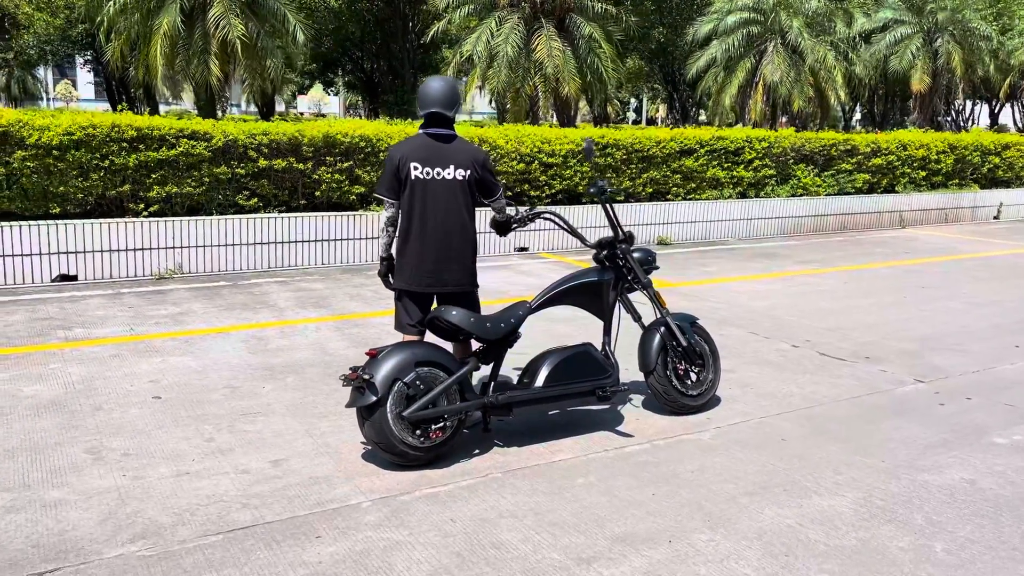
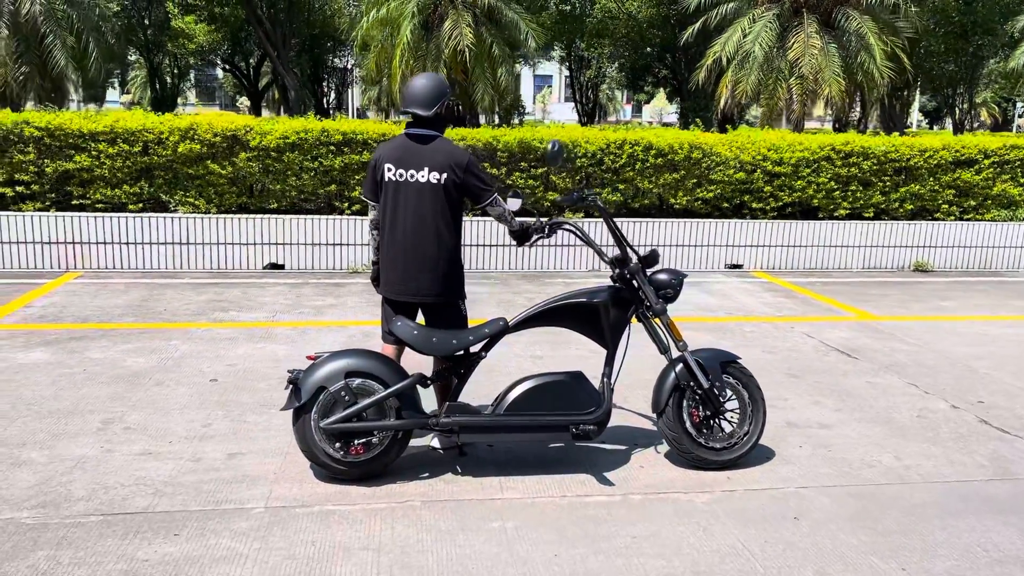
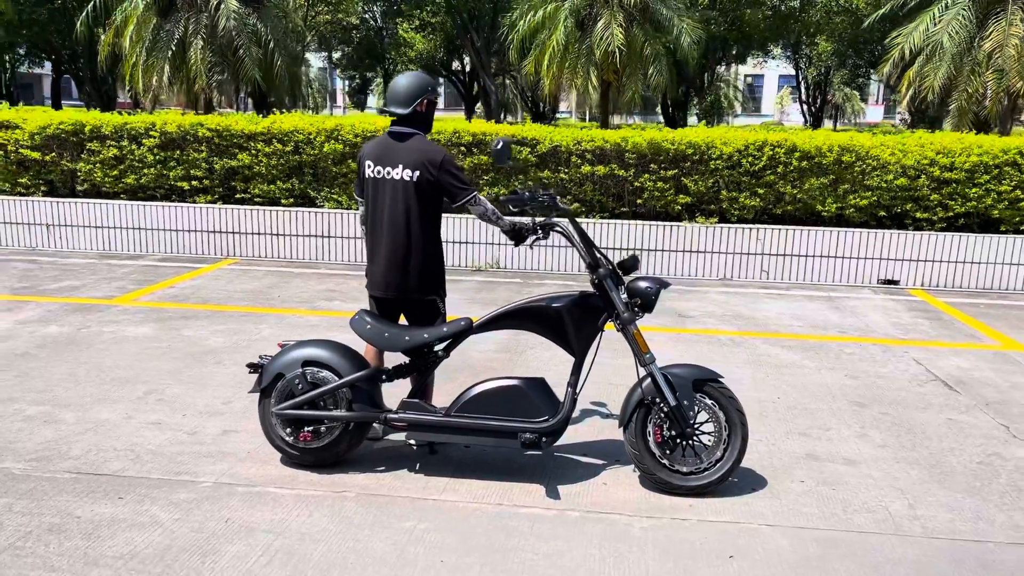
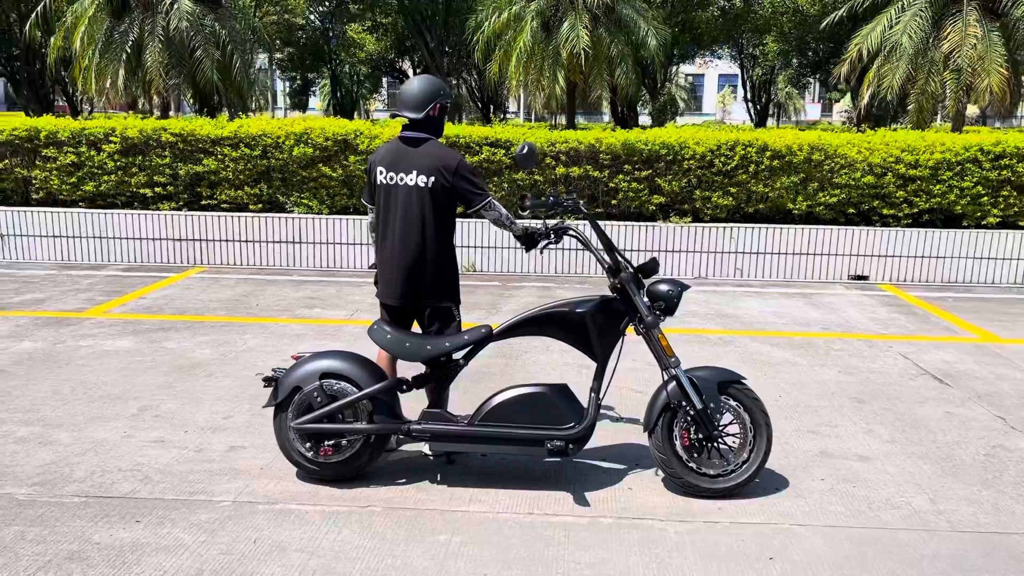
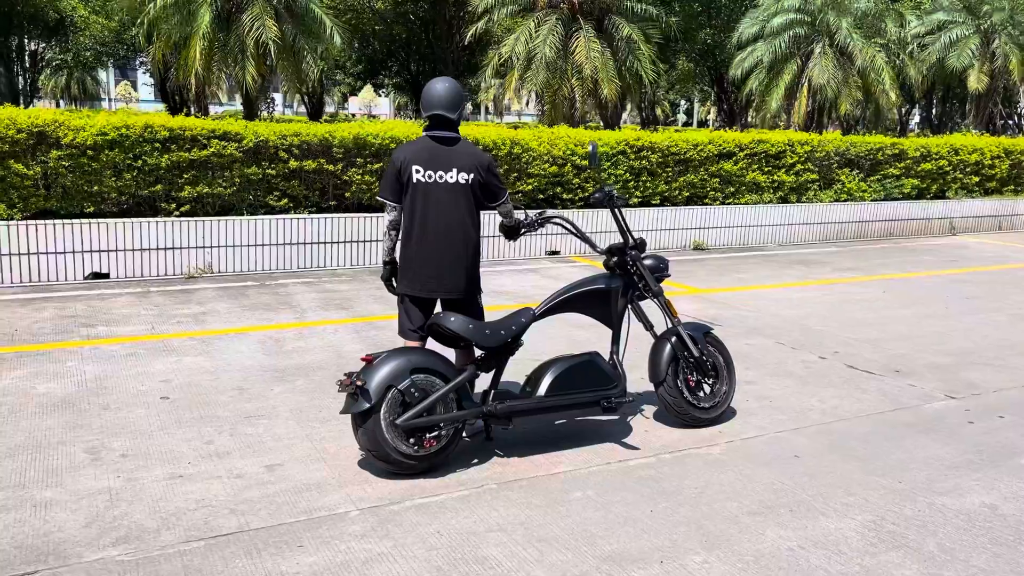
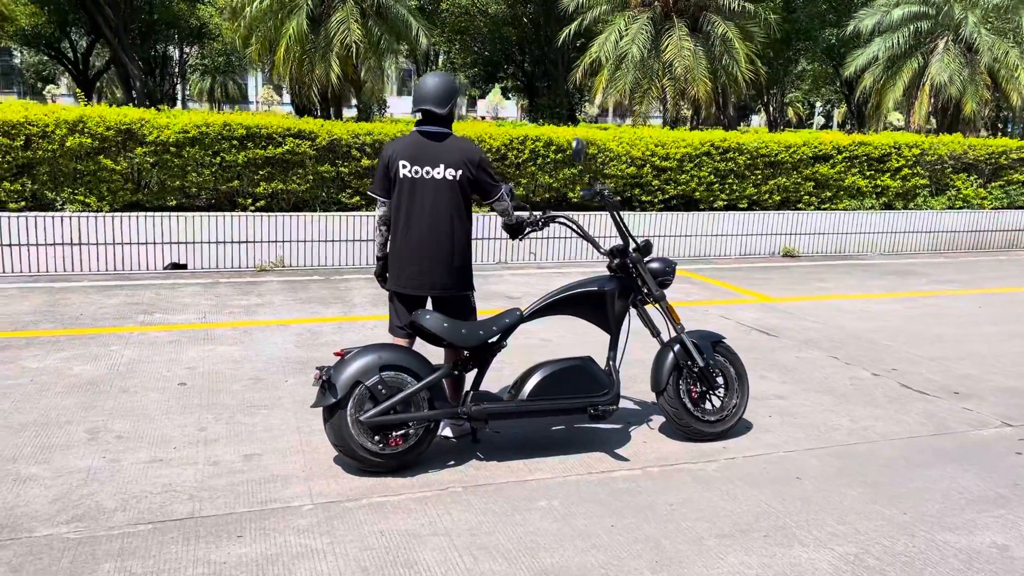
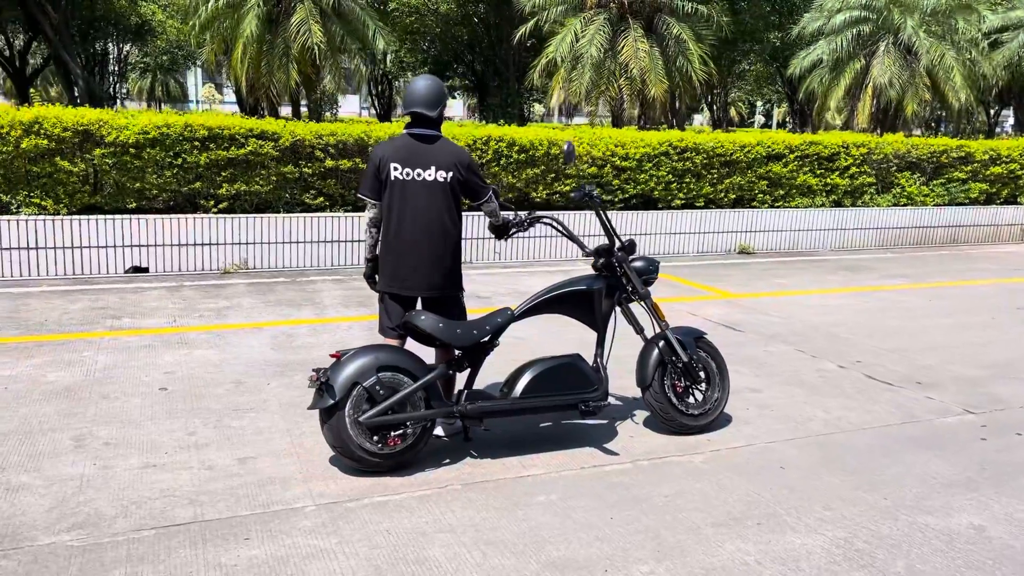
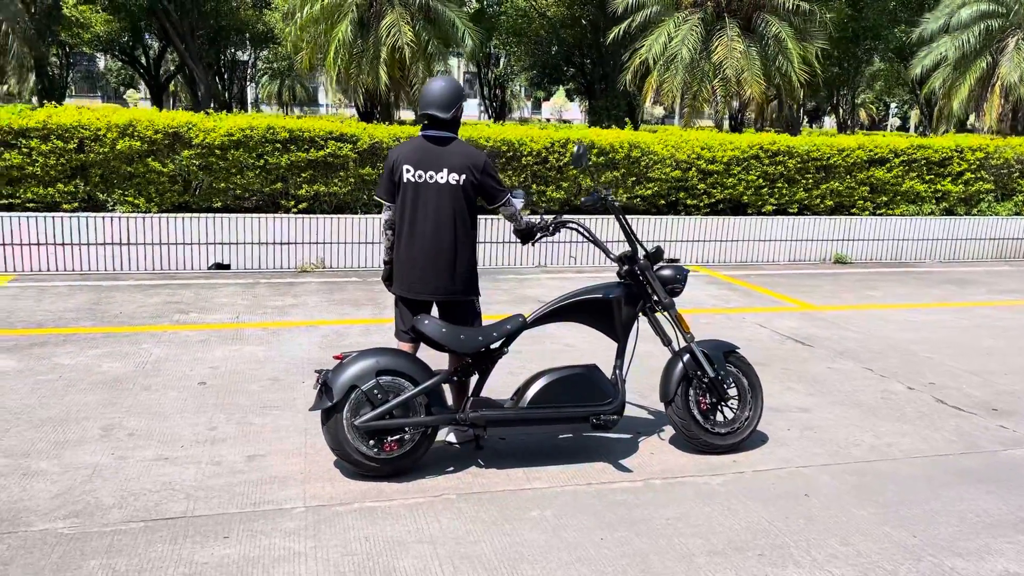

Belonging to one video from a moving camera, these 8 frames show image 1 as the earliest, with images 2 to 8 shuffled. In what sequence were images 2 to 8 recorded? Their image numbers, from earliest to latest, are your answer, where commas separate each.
5, 7, 6, 8, 2, 4, 3
